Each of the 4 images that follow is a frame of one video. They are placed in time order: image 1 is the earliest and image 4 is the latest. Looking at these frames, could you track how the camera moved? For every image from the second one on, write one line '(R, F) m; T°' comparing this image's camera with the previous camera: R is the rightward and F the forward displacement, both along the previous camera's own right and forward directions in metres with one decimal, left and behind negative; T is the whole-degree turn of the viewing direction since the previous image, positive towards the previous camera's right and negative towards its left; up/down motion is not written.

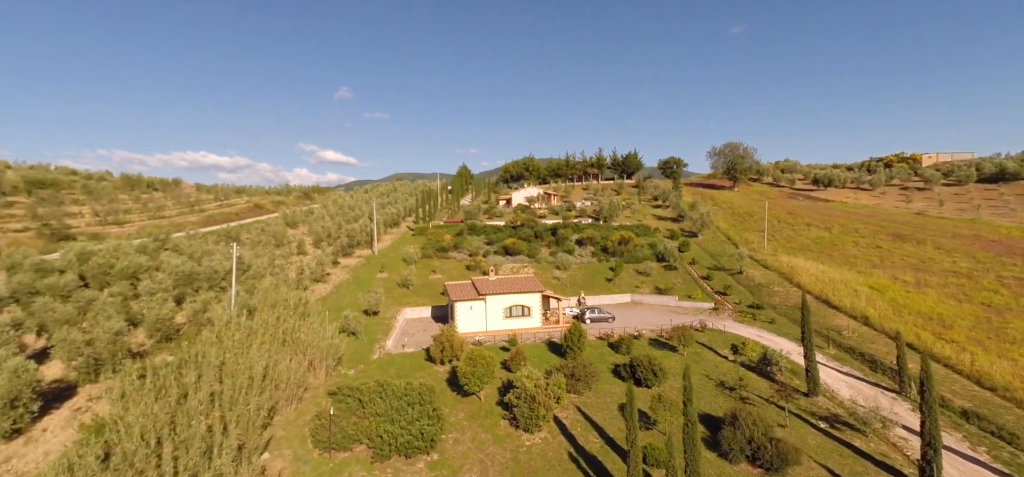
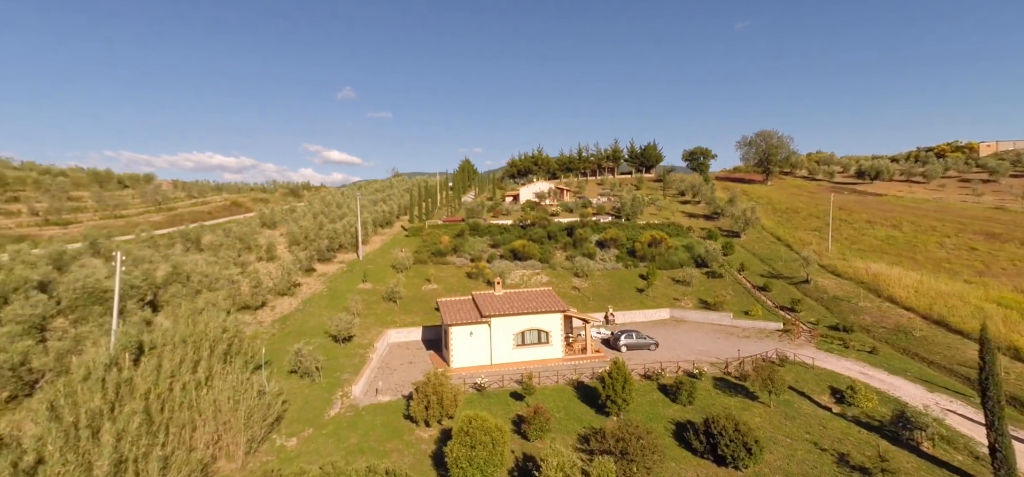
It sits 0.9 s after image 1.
(-0.5, +10.7) m; -1°
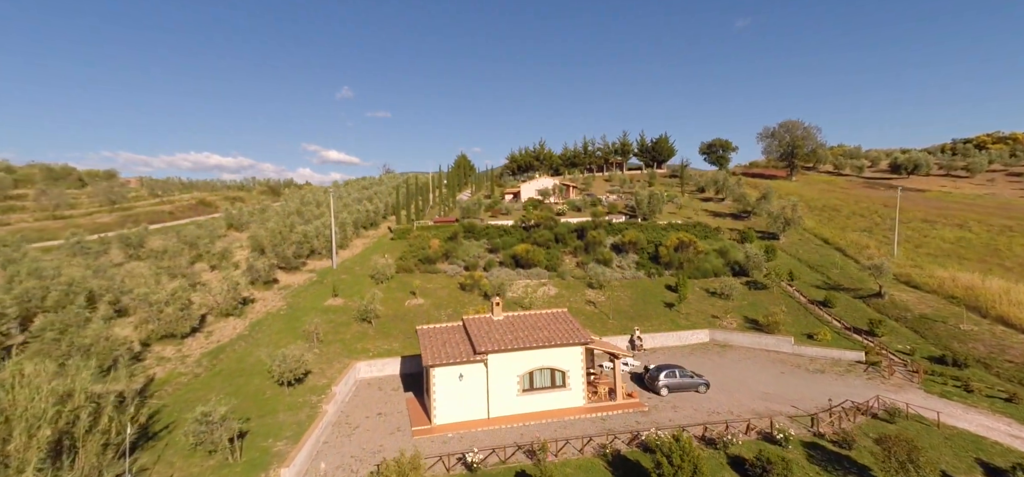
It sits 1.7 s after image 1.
(-0.2, +8.8) m; 0°
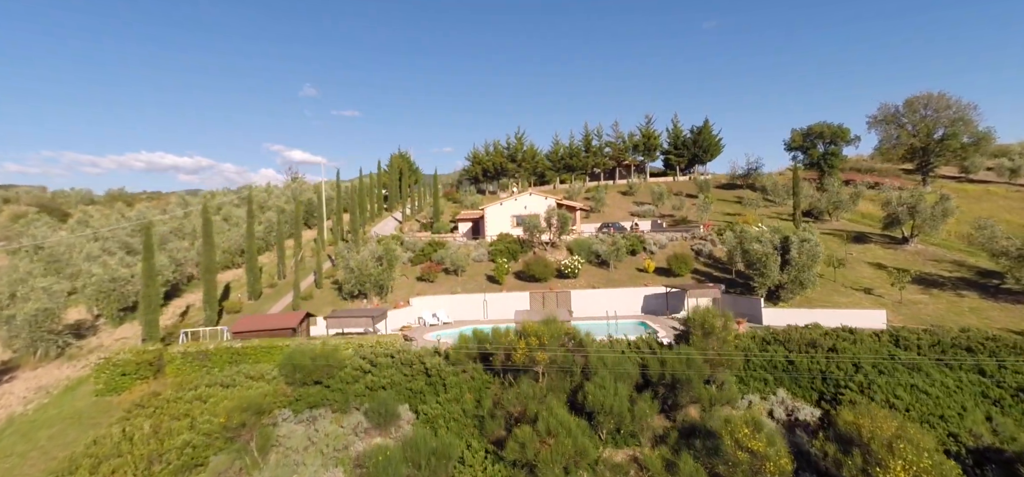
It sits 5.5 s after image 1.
(+1.3, +38.9) m; +3°
